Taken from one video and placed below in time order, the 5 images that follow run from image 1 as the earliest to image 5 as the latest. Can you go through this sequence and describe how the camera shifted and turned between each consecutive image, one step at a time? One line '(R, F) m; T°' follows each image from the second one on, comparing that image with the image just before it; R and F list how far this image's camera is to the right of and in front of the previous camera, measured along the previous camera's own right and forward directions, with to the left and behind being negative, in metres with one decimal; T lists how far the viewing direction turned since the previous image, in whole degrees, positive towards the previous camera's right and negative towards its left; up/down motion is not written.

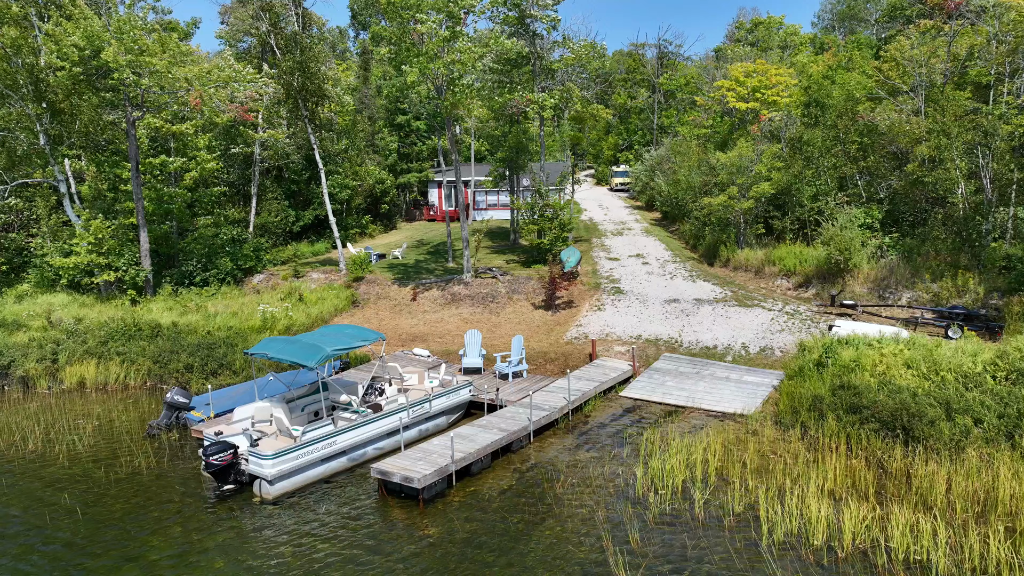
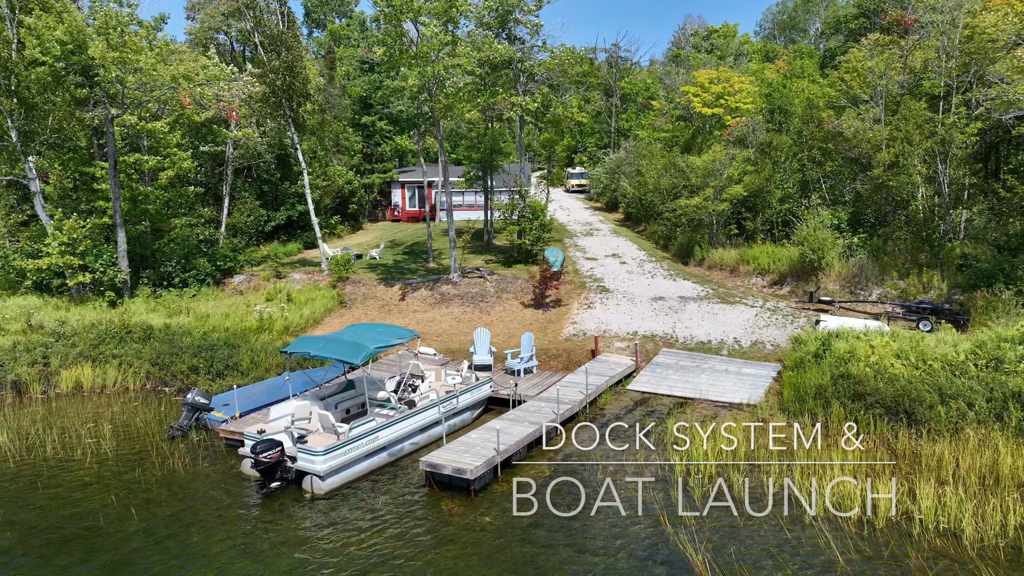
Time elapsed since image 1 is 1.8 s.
(-1.2, -0.3) m; +4°
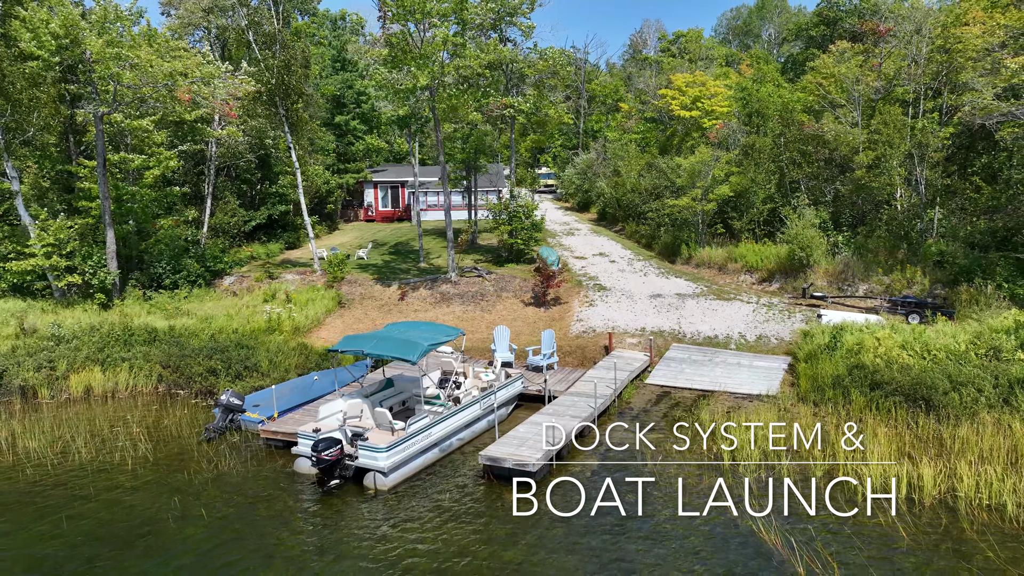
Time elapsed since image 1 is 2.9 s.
(-1.2, -0.2) m; +3°
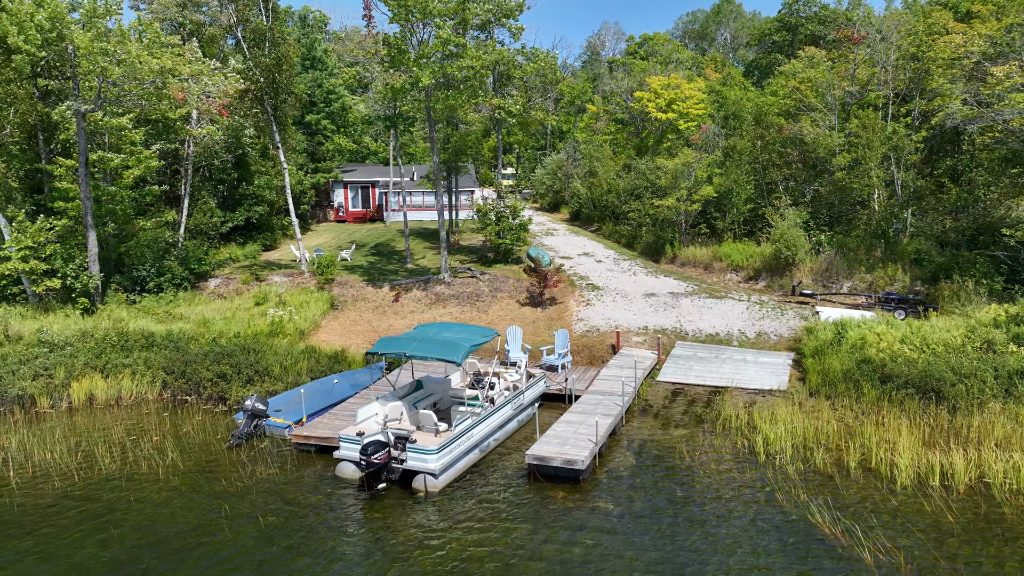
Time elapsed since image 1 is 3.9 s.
(-1.1, 0.0) m; +3°
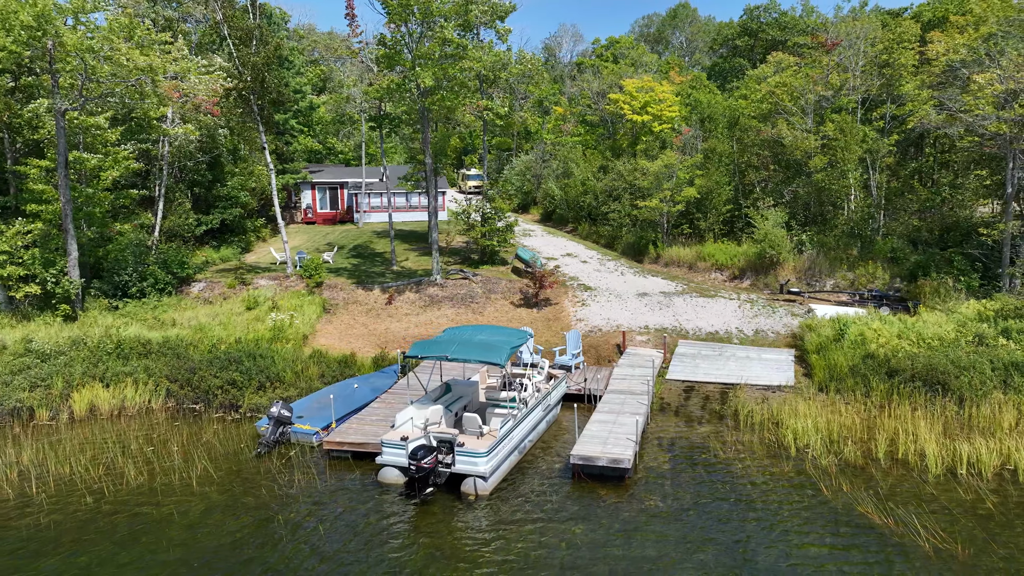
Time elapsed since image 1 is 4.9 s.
(-1.1, 0.0) m; +3°
